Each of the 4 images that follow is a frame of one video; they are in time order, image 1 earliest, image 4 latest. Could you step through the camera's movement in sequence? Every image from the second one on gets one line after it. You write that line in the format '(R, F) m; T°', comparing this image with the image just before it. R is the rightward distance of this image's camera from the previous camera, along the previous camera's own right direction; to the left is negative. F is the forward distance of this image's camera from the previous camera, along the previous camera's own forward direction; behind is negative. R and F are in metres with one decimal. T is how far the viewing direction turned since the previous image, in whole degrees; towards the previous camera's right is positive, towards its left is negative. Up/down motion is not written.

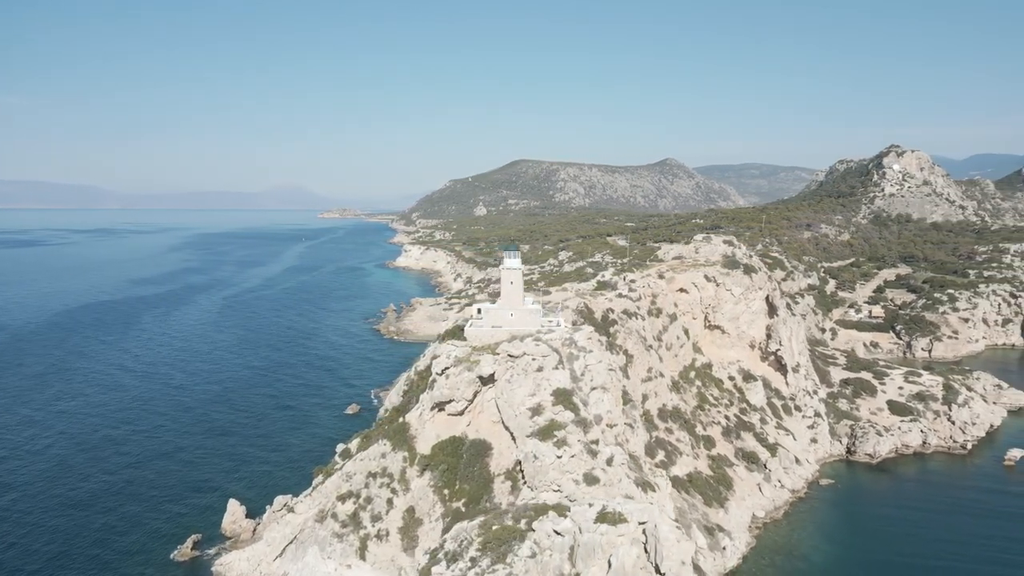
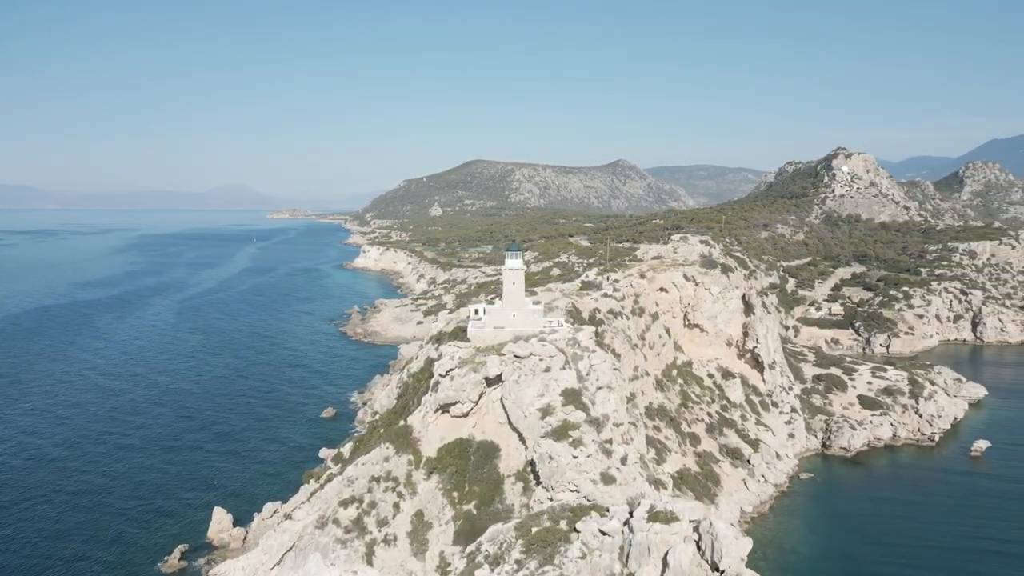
(-1.0, +0.1) m; +3°
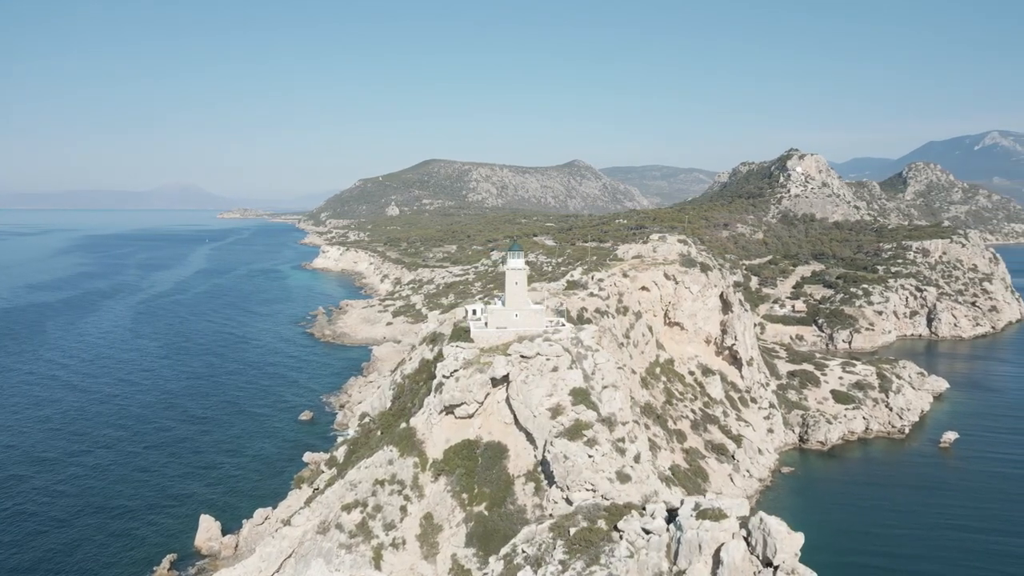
(-0.9, +0.1) m; +3°
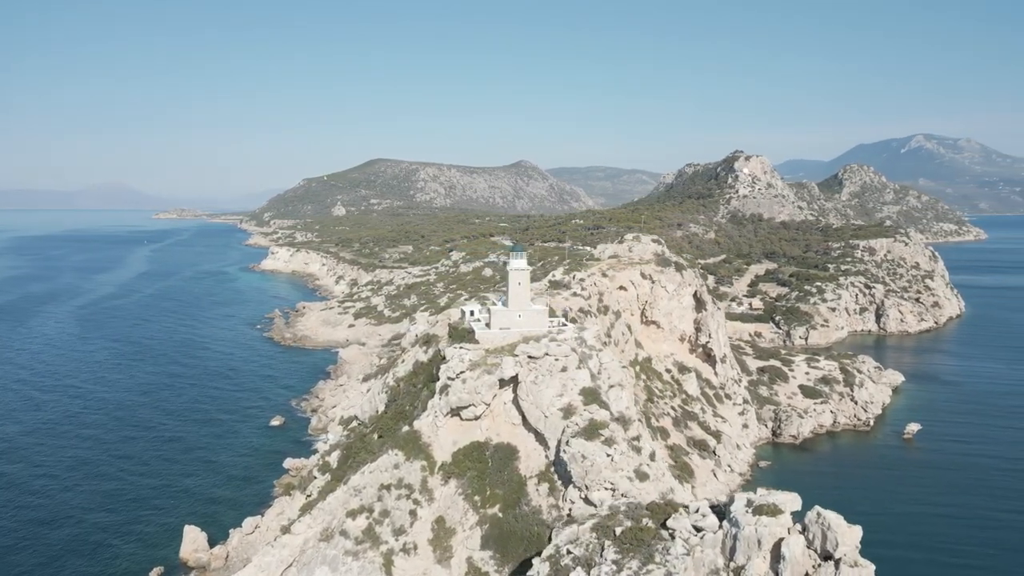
(-1.1, +0.1) m; +3°
